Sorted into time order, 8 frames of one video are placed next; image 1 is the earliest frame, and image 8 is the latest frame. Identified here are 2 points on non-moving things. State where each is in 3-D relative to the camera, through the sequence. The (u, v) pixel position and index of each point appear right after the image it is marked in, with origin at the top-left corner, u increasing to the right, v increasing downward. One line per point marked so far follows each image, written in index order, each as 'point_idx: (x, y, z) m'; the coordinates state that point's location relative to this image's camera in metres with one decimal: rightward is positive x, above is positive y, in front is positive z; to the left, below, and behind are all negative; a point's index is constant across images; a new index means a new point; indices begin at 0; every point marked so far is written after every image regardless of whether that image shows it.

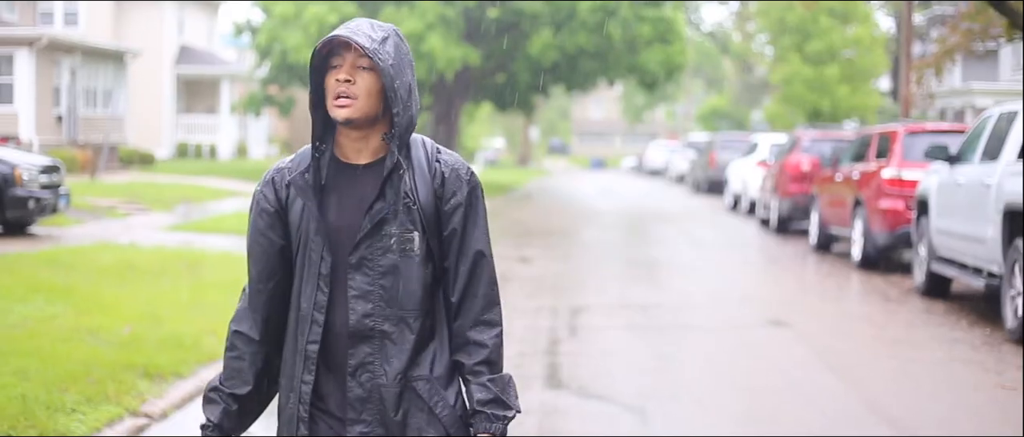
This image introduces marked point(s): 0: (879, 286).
0: (+3.8, -0.7, +13.4) m
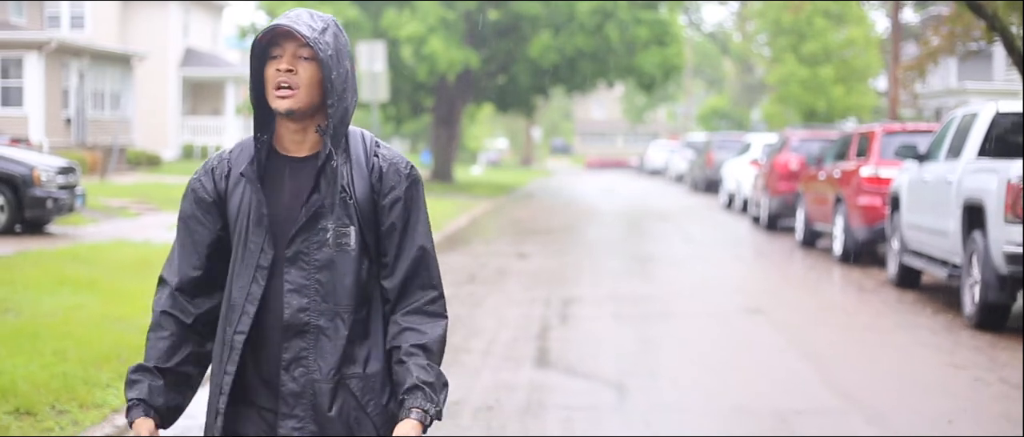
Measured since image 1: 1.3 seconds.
0: (+3.7, -0.7, +14.1) m
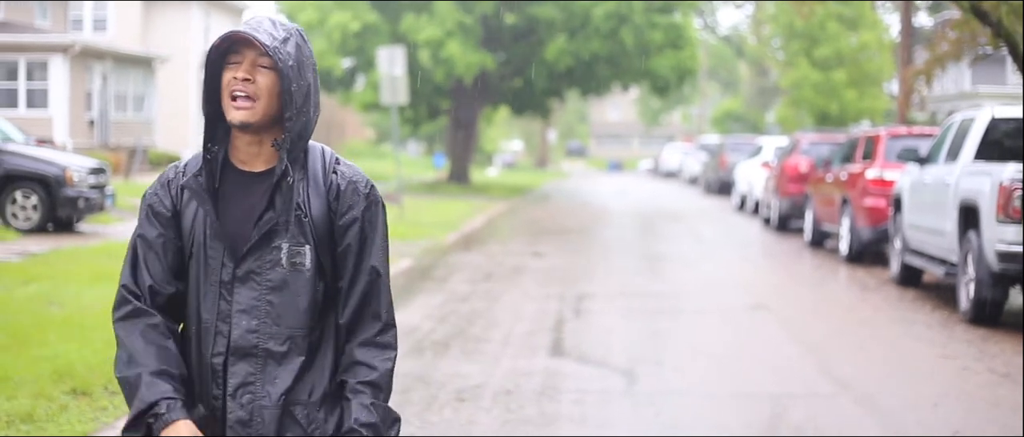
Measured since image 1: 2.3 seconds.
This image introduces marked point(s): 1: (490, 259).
0: (+3.9, -0.7, +14.6) m
1: (-0.3, -0.5, +17.0) m
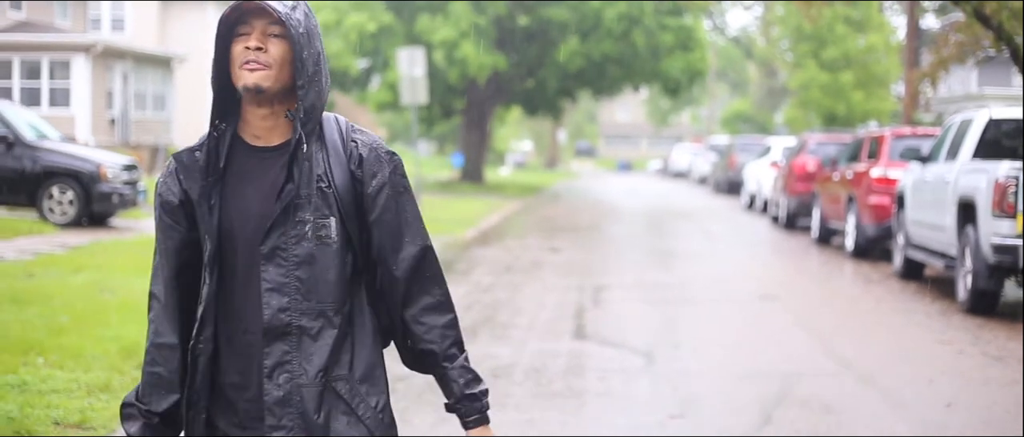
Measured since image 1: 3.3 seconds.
0: (+4.1, -0.6, +15.2) m
1: (0.0, -0.5, +17.7) m
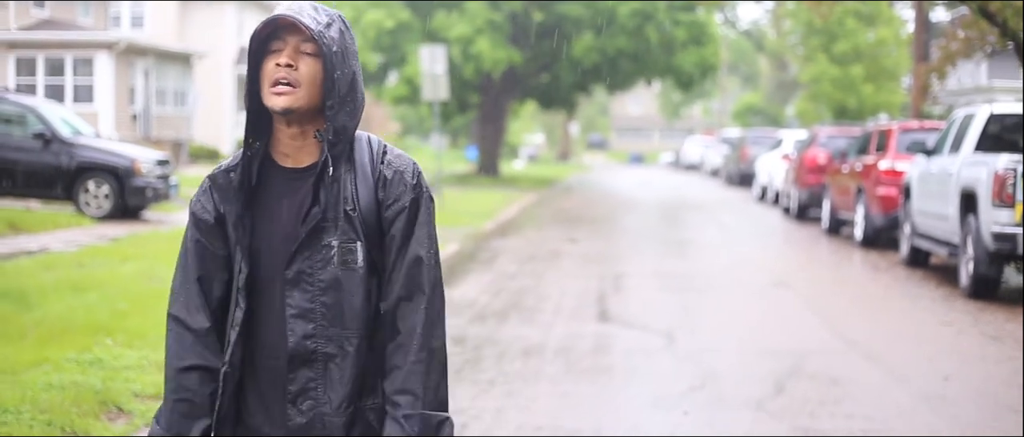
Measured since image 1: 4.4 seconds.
0: (+4.4, -0.5, +15.8) m
1: (+0.2, -0.4, +18.3) m
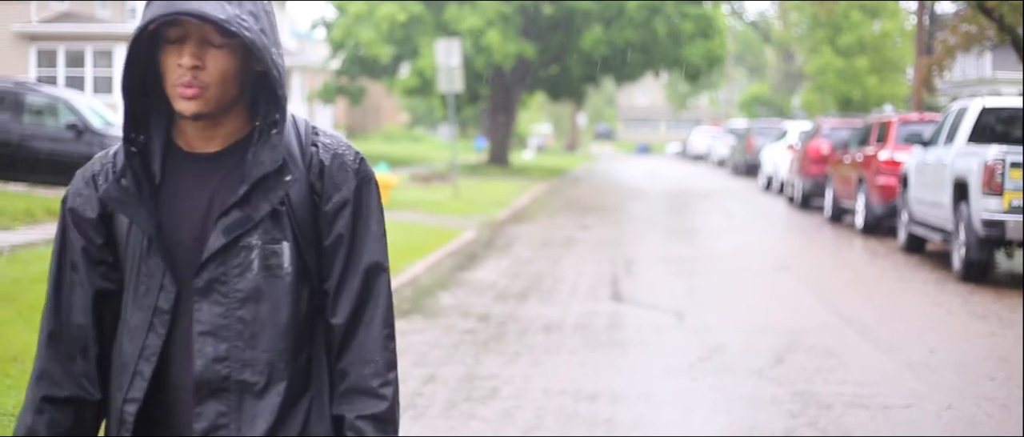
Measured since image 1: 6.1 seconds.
0: (+4.6, -0.4, +16.5) m
1: (+0.4, -0.2, +19.0) m
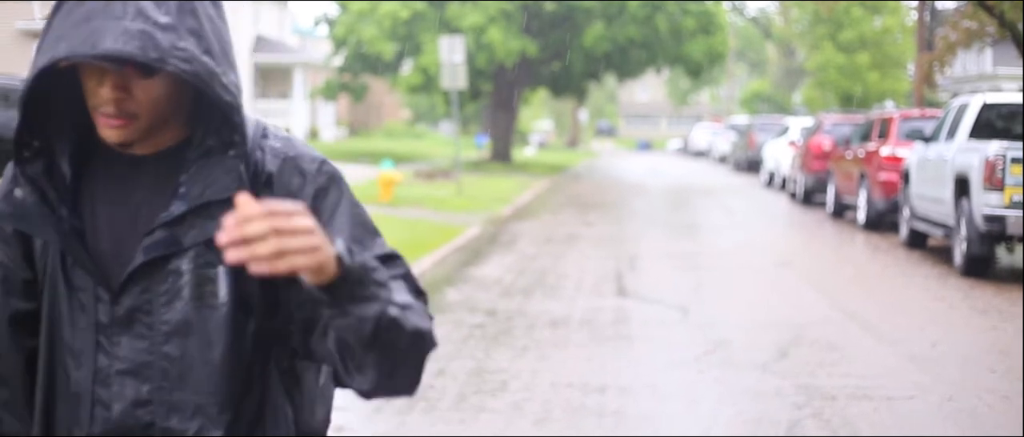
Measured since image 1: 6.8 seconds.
0: (+4.6, -0.3, +16.6) m
1: (+0.5, -0.1, +19.1) m
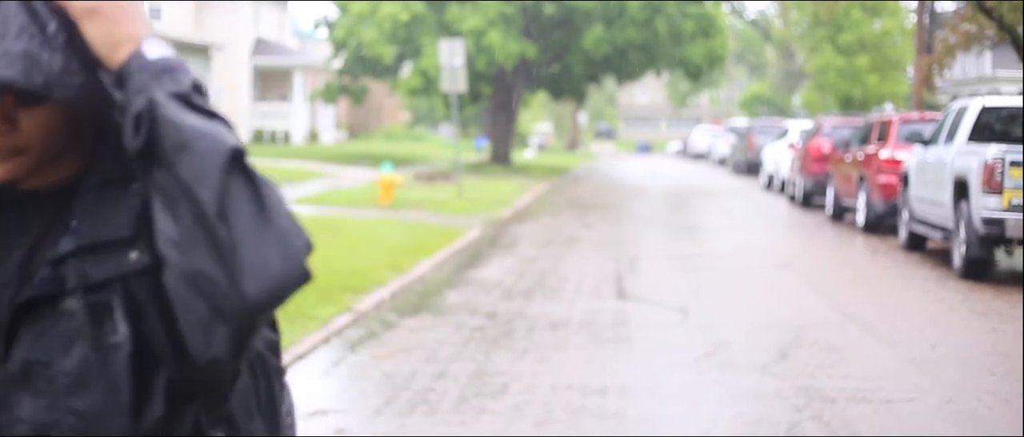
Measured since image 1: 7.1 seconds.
0: (+4.6, -0.3, +16.6) m
1: (+0.5, -0.2, +19.2) m
